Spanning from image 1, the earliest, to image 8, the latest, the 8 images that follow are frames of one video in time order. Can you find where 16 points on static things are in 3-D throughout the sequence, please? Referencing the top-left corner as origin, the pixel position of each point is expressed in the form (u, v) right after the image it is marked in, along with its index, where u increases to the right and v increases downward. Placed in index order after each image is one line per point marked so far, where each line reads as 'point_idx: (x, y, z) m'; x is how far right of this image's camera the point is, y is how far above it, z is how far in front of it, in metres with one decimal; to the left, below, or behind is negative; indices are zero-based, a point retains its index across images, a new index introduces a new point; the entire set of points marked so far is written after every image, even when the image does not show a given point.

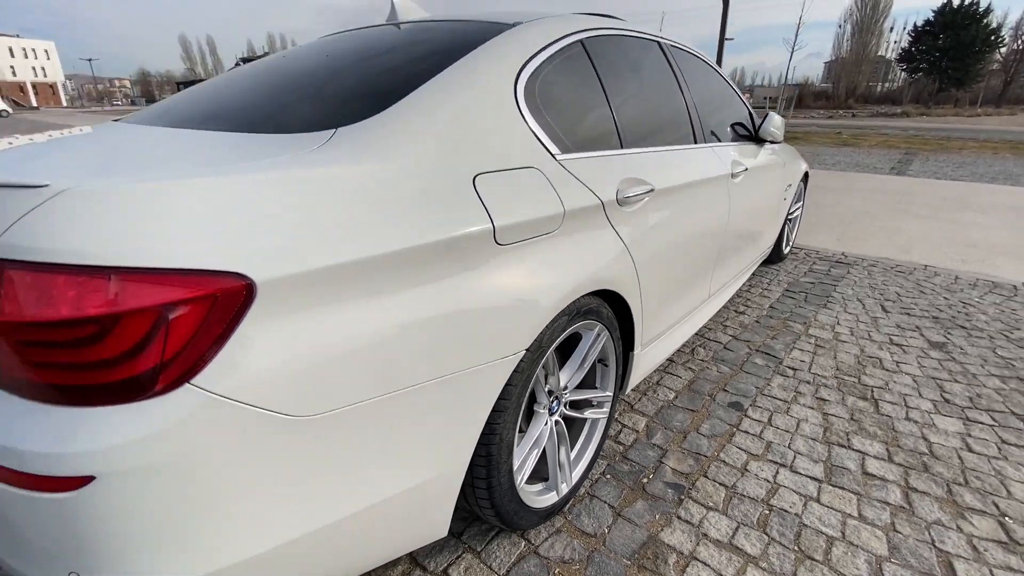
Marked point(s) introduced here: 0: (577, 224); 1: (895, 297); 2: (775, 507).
0: (+0.2, +0.2, +1.4) m
1: (+2.7, -0.1, +3.4) m
2: (+0.9, -0.7, +1.7) m
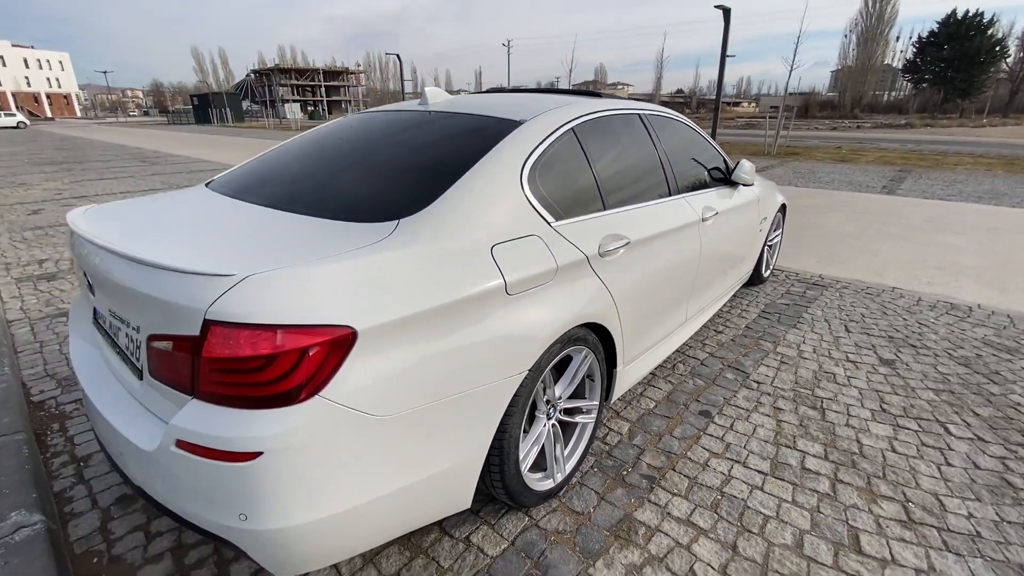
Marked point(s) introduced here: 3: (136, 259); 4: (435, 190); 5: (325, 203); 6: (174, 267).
0: (+0.2, +0.1, +1.9) m
1: (+2.8, -0.2, +3.9) m
2: (+0.9, -0.9, +2.1) m
3: (-1.1, +0.1, +1.5) m
4: (-0.3, +0.4, +1.8) m
5: (-0.7, +0.3, +1.9) m
6: (-1.0, +0.1, +1.4) m
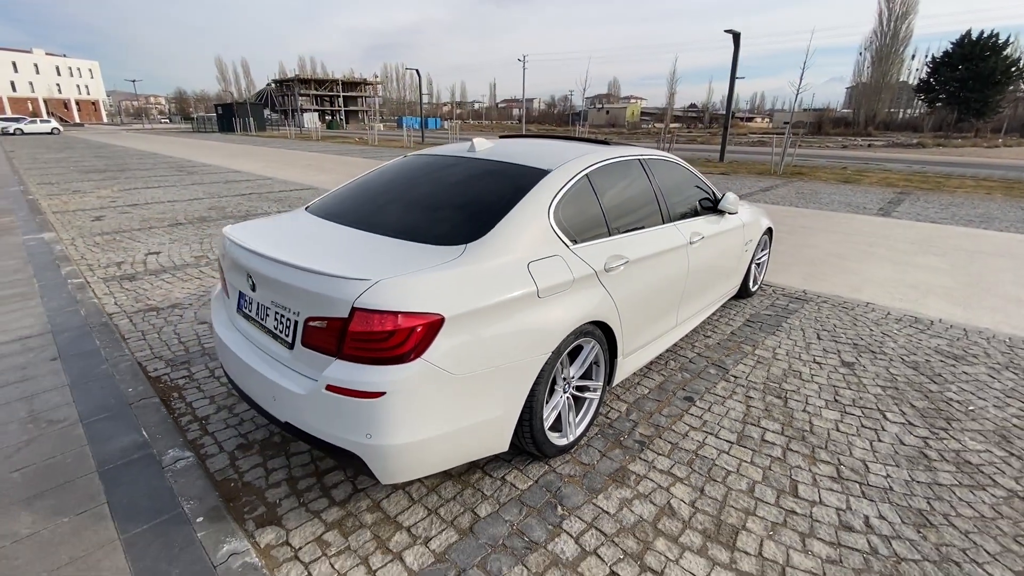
0: (+0.4, 0.0, +2.5) m
1: (+2.9, -0.4, +4.5) m
2: (+1.1, -0.9, +2.7) m
3: (-1.0, +0.1, +2.2) m
4: (-0.1, +0.3, +2.5) m
5: (-0.6, +0.3, +2.6) m
6: (-0.8, +0.1, +2.0) m
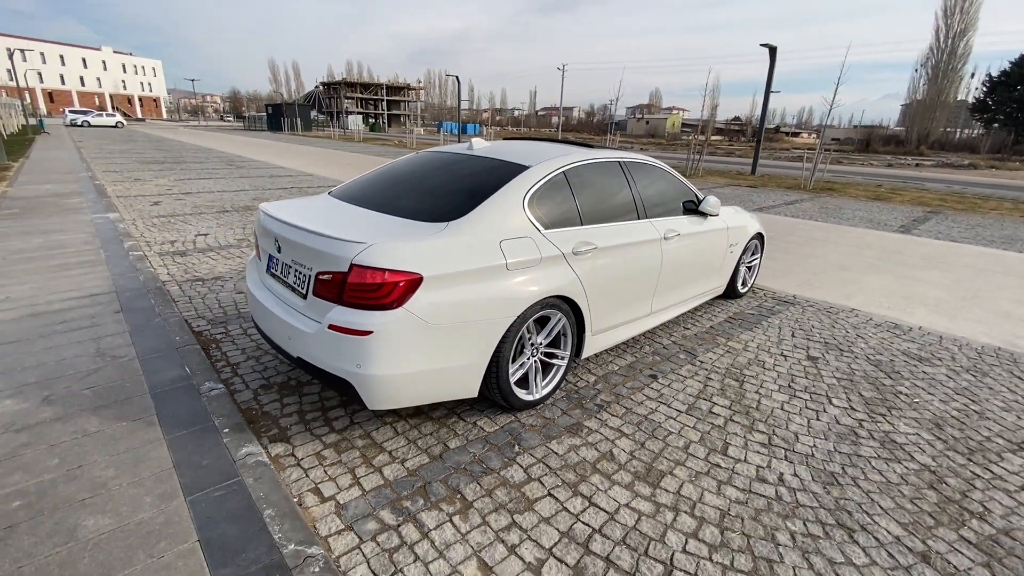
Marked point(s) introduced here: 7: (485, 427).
0: (+0.2, +0.2, +3.0) m
1: (+2.9, -0.4, +4.8) m
2: (+0.9, -0.8, +3.1) m
3: (-1.2, +0.3, +2.7) m
4: (-0.3, +0.5, +2.9) m
5: (-0.7, +0.5, +3.1) m
6: (-1.0, +0.3, +2.6) m
7: (-0.2, -0.8, +2.9) m
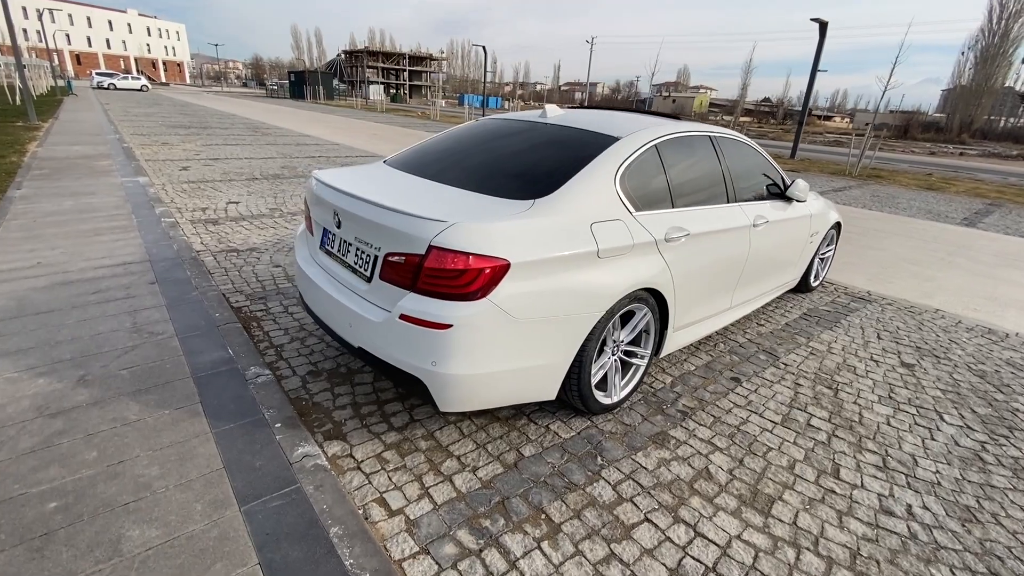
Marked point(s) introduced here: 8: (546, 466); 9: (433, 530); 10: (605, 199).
0: (+0.7, +0.2, +2.6) m
1: (+3.4, -0.4, +4.3) m
2: (+1.3, -0.8, +2.8) m
3: (-0.7, +0.4, +2.3) m
4: (+0.2, +0.6, +2.6) m
5: (-0.2, +0.6, +2.7) m
6: (-0.5, +0.4, +2.2) m
7: (+0.3, -0.8, +2.6) m
8: (+0.2, -0.9, +2.4) m
9: (-0.3, -1.0, +2.0) m
10: (+0.5, +0.5, +2.5) m
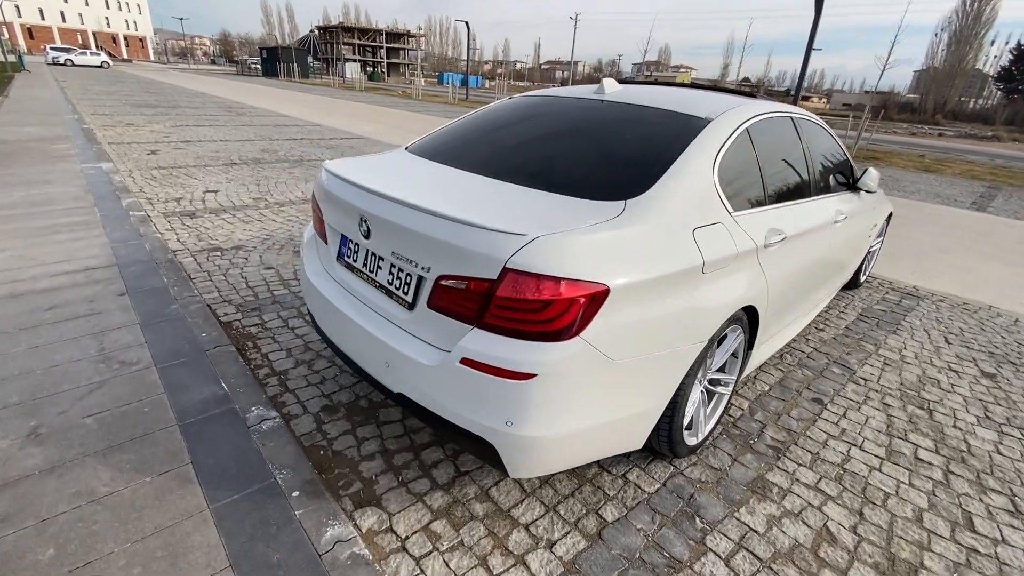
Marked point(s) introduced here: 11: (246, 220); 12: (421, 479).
0: (+1.0, +0.1, +2.1) m
1: (+3.6, -0.4, +4.0) m
2: (+1.6, -0.9, +2.3) m
3: (-0.4, +0.3, +1.8) m
4: (+0.5, +0.5, +2.0) m
5: (+0.1, +0.5, +2.2) m
6: (-0.2, +0.2, +1.7) m
7: (+0.6, -0.9, +2.1) m
8: (+0.5, -1.0, +1.9) m
9: (0.0, -1.1, +1.5) m
10: (+0.8, +0.4, +2.0) m
11: (-2.9, +0.7, +5.3) m
12: (-0.4, -0.8, +2.1) m
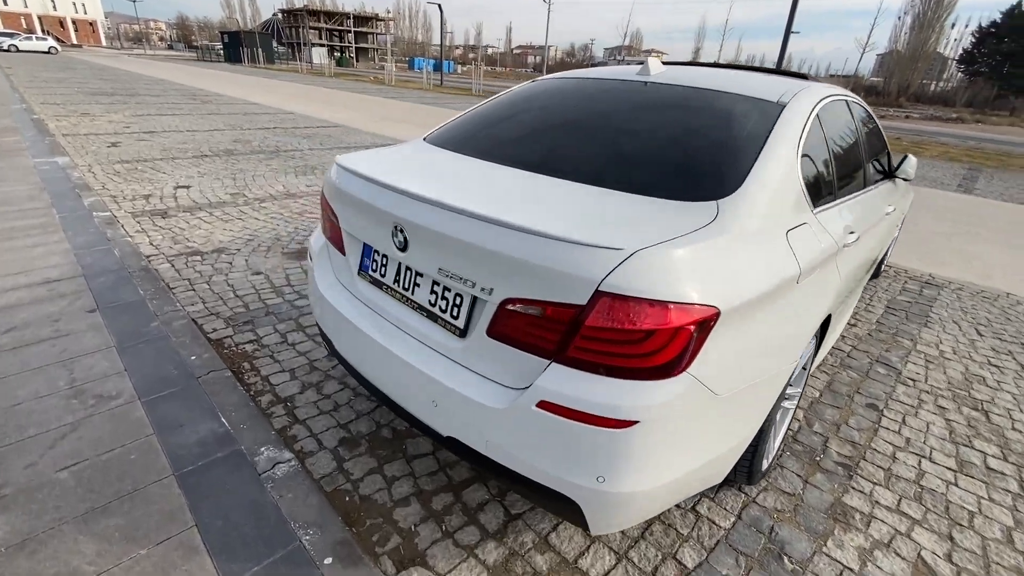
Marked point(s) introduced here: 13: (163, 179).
0: (+1.2, +0.1, +1.9) m
1: (+3.8, -0.3, +3.8) m
2: (+1.8, -0.9, +2.2) m
3: (-0.2, +0.2, +1.5) m
4: (+0.7, +0.4, +1.8) m
5: (+0.3, +0.5, +1.9) m
6: (0.0, +0.2, +1.4) m
7: (+0.8, -0.9, +1.9) m
8: (+0.7, -1.0, +1.7) m
9: (+0.3, -1.2, +1.3) m
10: (+1.0, +0.3, +1.8) m
11: (-2.8, +0.7, +4.8) m
12: (-0.2, -0.9, +1.8) m
13: (-4.3, +1.4, +6.0) m
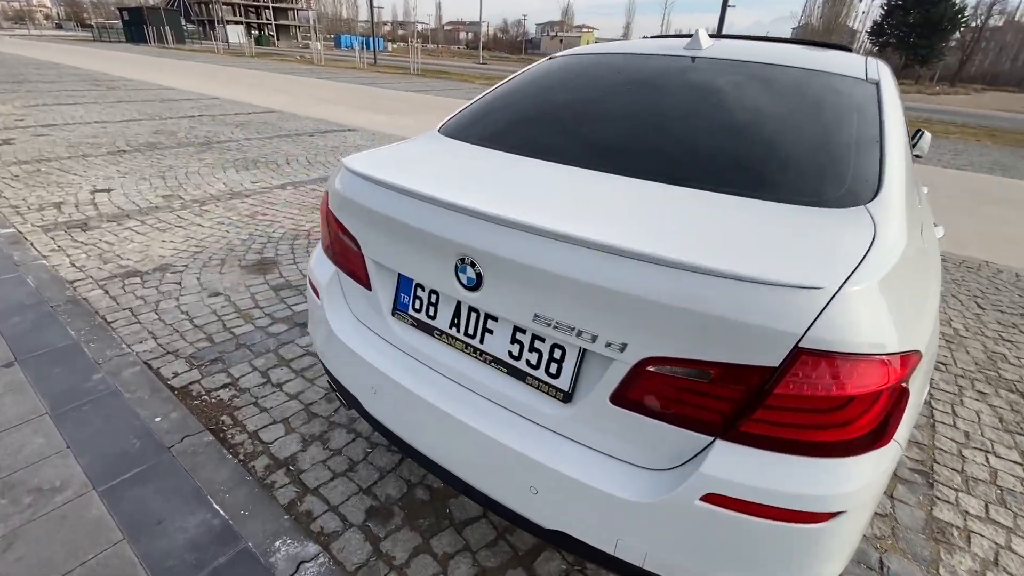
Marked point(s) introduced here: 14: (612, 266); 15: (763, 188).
0: (+1.4, +0.1, +1.6) m
1: (+3.8, 0.0, +3.9) m
2: (+2.1, -0.8, +2.0) m
3: (+0.1, +0.1, +1.1) m
4: (+0.9, +0.4, +1.5) m
5: (+0.5, +0.4, +1.6) m
6: (+0.3, +0.1, +1.0) m
7: (+1.1, -0.9, +1.7) m
8: (+1.0, -1.1, +1.4) m
9: (+0.6, -1.3, +1.0) m
10: (+1.2, +0.3, +1.5) m
11: (-3.0, +0.5, +4.1) m
12: (+0.1, -1.0, +1.5) m
13: (-4.6, +1.1, +5.1) m
14: (+0.2, 0.0, +1.0) m
15: (+0.7, +0.3, +1.4) m
